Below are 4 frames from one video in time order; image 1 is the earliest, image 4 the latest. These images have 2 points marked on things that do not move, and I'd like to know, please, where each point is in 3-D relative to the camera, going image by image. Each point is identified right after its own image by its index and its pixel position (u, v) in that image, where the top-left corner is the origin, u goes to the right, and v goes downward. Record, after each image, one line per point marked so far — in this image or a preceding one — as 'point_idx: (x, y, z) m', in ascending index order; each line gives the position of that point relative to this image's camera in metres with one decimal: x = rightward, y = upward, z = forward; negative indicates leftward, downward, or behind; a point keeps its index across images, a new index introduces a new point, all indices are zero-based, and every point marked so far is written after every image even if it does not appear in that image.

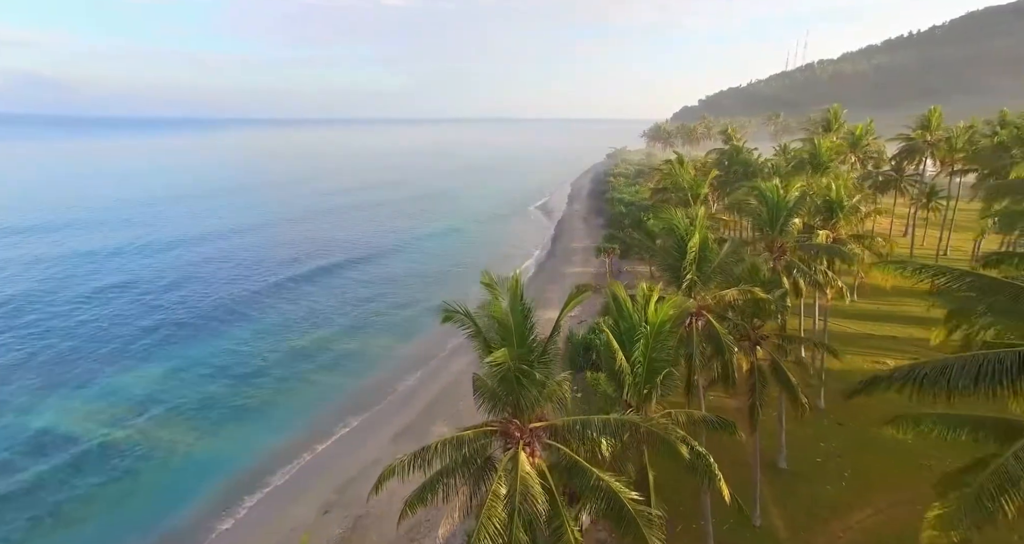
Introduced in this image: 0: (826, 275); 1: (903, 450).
0: (+10.3, -0.1, +17.9) m
1: (+13.5, -6.2, +18.9) m
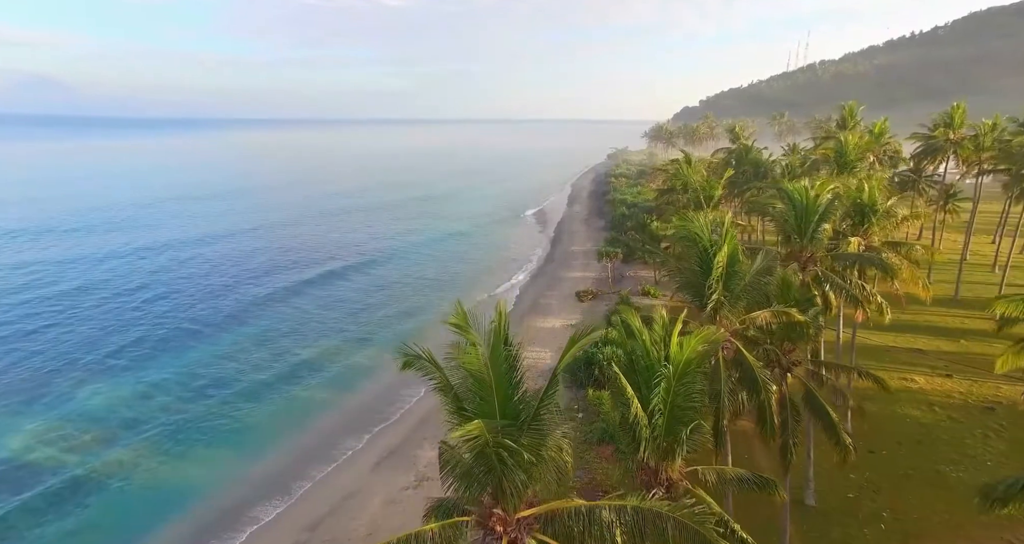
0: (+10.1, -0.5, +15.7) m
1: (+13.3, -6.6, +16.8) m
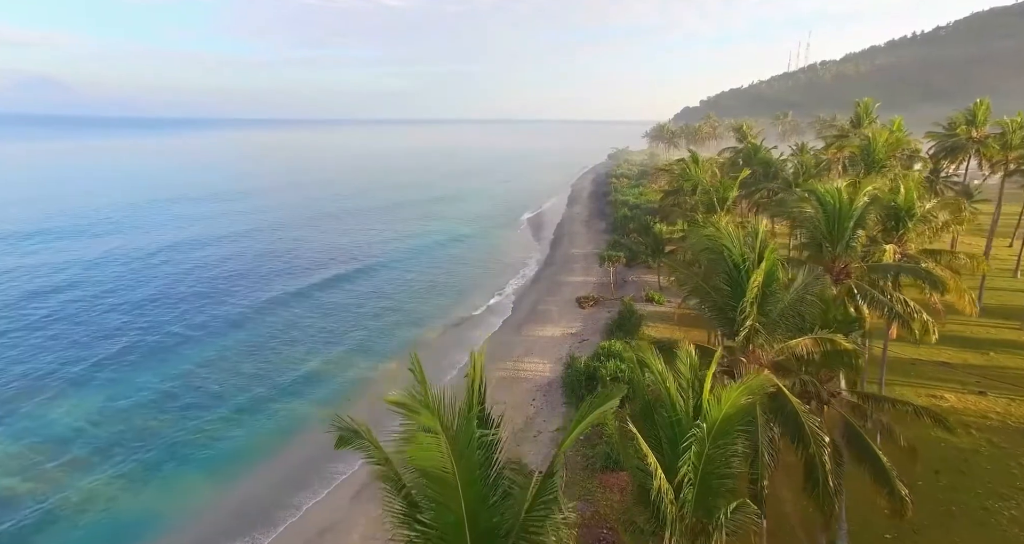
0: (+10.0, -0.8, +13.8) m
1: (+13.1, -6.9, +14.8) m
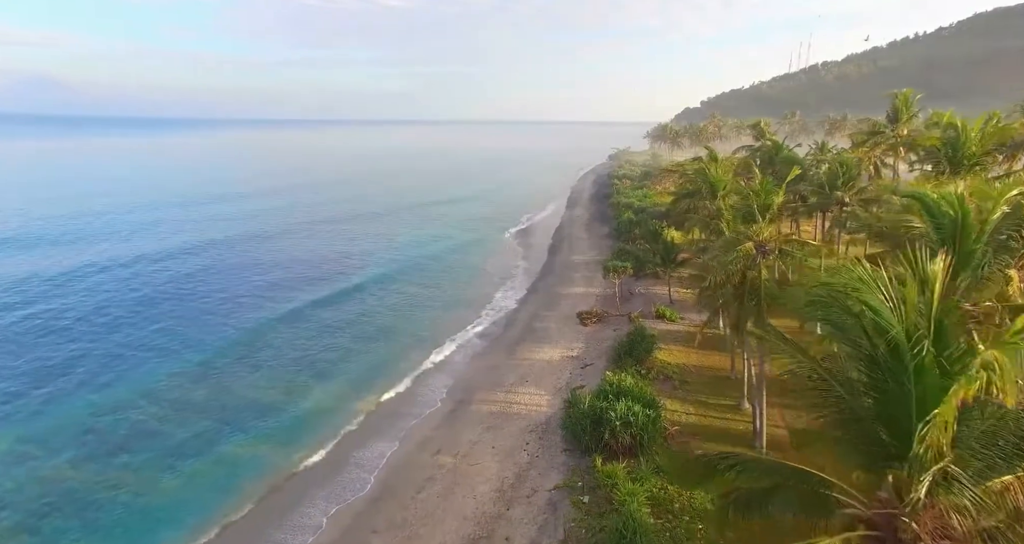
0: (+9.6, -1.6, +9.5) m
1: (+12.7, -7.7, +10.6) m
